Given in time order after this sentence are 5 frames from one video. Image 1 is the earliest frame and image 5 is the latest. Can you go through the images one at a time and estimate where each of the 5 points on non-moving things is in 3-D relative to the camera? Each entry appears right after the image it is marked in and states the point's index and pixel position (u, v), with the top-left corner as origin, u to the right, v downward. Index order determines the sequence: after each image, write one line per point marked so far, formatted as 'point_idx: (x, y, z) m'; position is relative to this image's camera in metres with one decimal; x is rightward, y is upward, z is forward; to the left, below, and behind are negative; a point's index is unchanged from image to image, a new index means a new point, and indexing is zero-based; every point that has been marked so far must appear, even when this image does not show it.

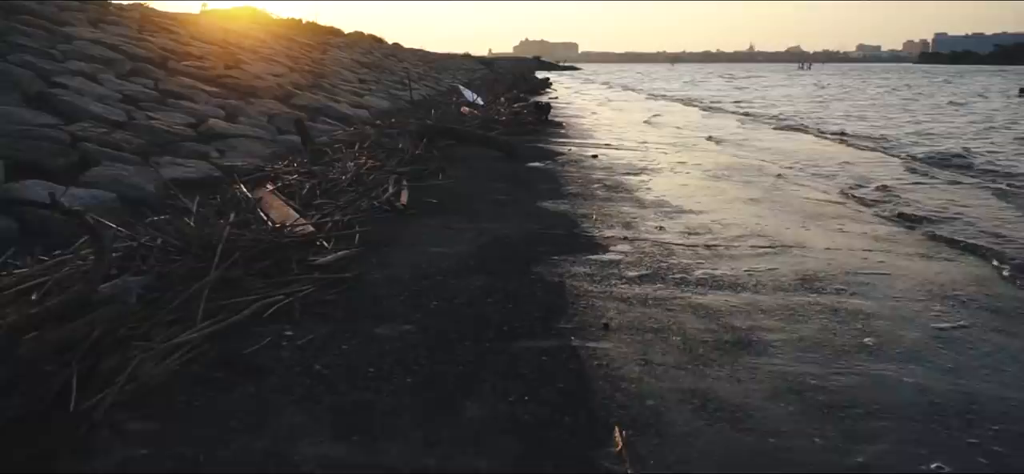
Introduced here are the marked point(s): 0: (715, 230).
0: (+1.0, 0.0, +4.5) m
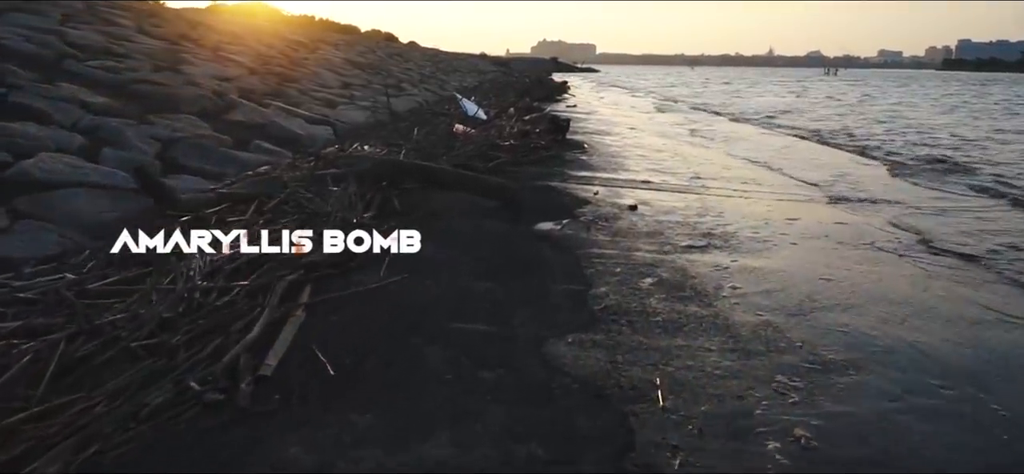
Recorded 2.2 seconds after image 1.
0: (+0.9, -0.5, +2.1) m
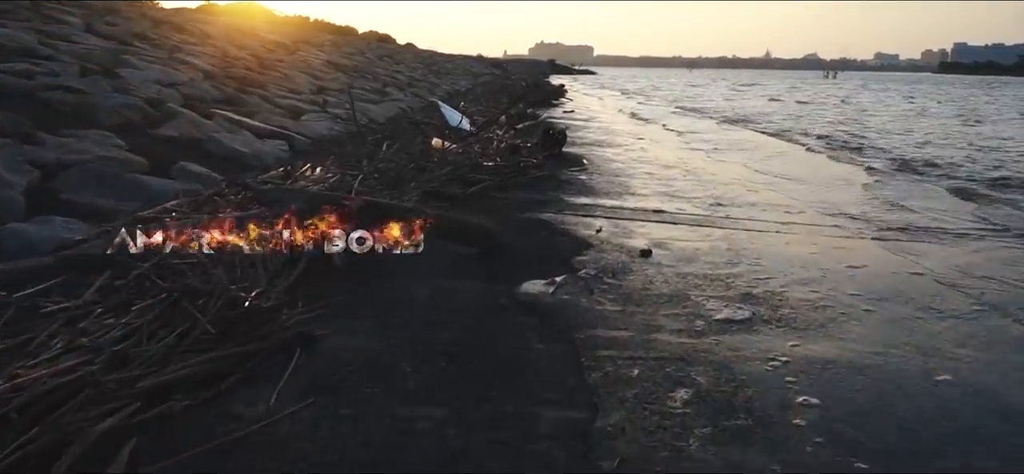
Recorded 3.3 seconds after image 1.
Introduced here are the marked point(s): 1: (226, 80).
0: (+0.8, -0.7, +0.9) m
1: (-2.9, +1.6, +9.5) m
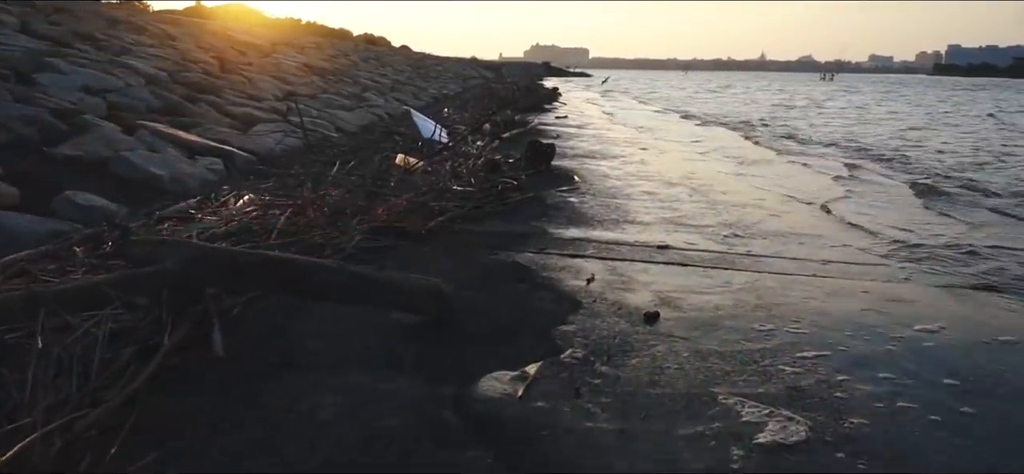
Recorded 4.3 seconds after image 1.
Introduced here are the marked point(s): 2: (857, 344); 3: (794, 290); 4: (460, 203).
0: (+0.7, -0.9, -0.1) m
1: (-3.1, +1.4, +8.5) m
2: (+1.2, -0.4, +3.2) m
3: (+1.2, -0.2, +4.0) m
4: (-0.3, +0.2, +5.0) m
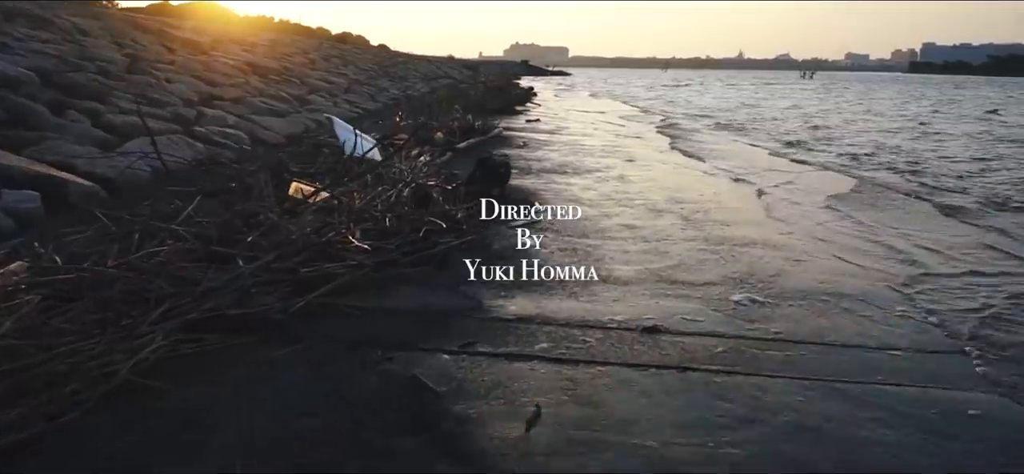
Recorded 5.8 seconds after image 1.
0: (+0.5, -1.2, -1.6) m
1: (-3.5, +1.1, +6.8) m
2: (+0.9, -0.6, +1.6) m
3: (+0.9, -0.5, +2.4) m
4: (-0.6, -0.1, +3.5) m
